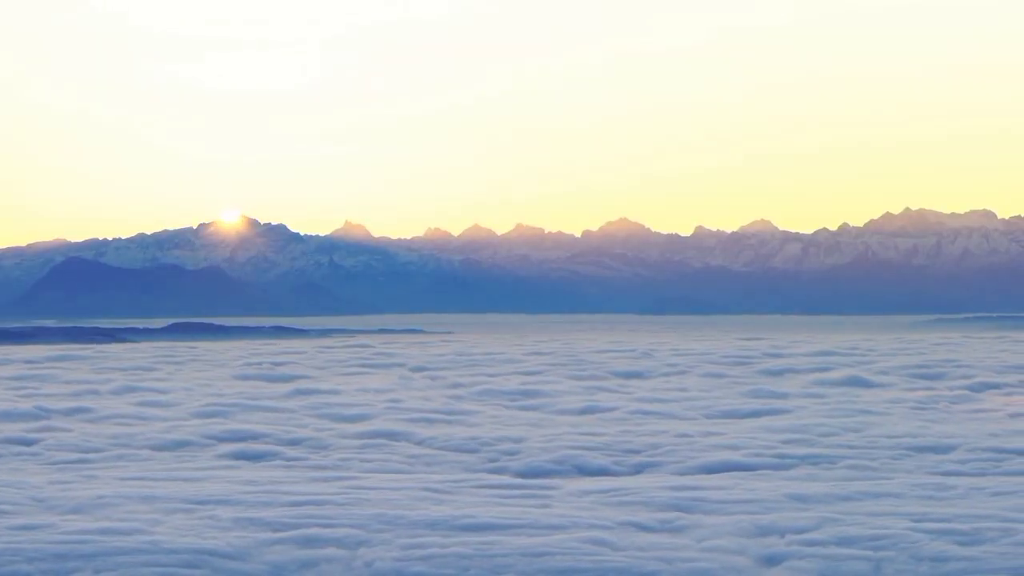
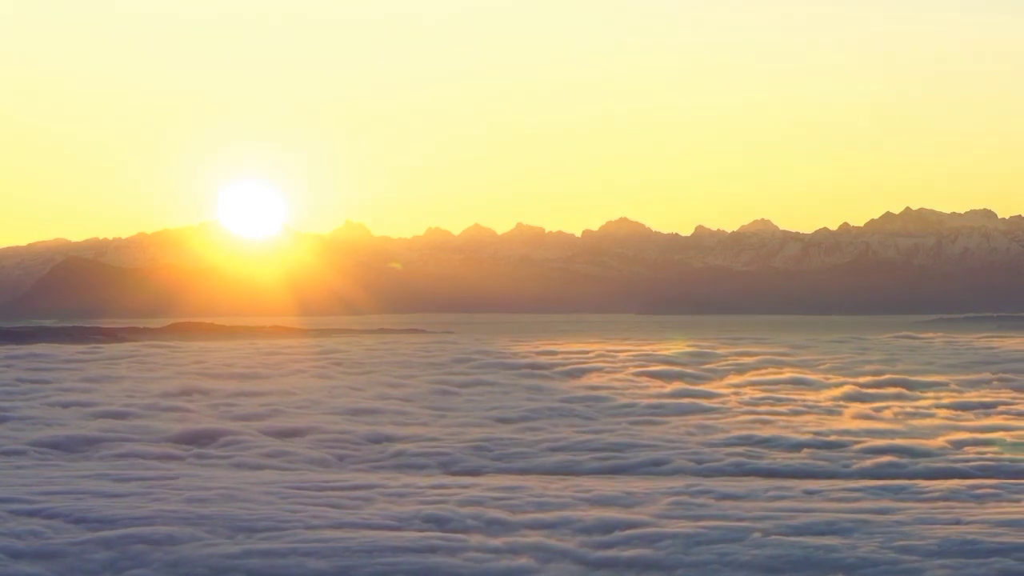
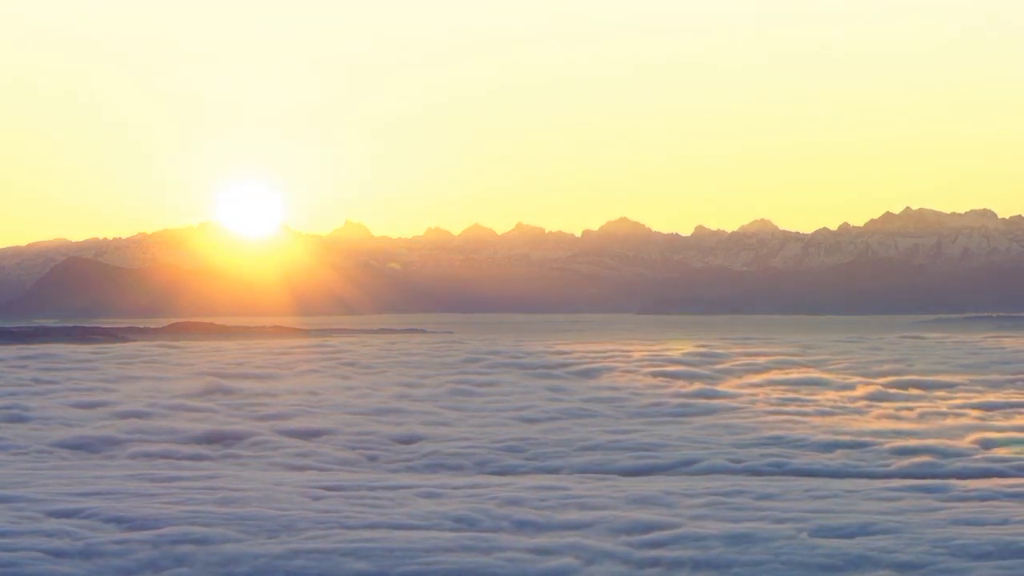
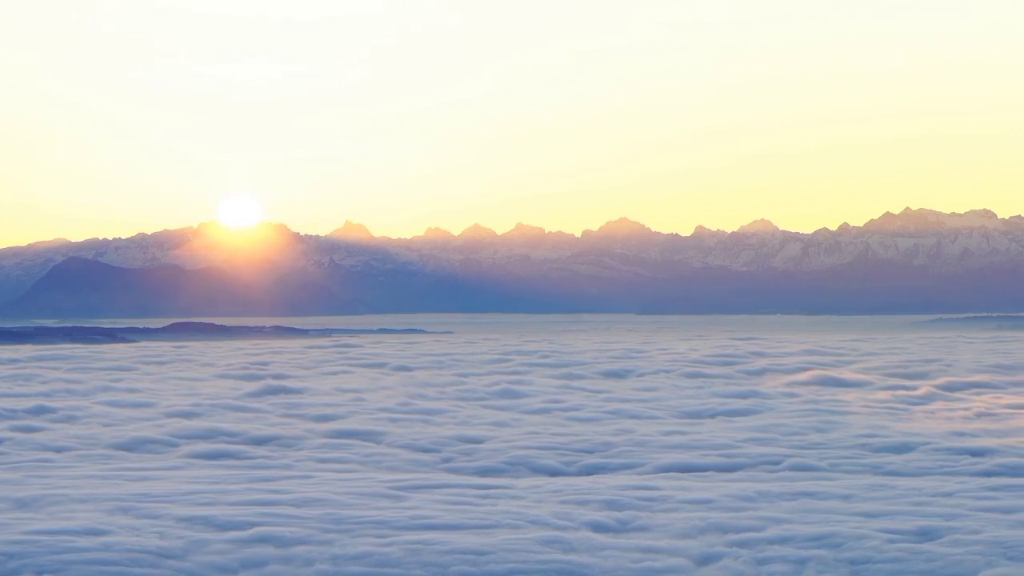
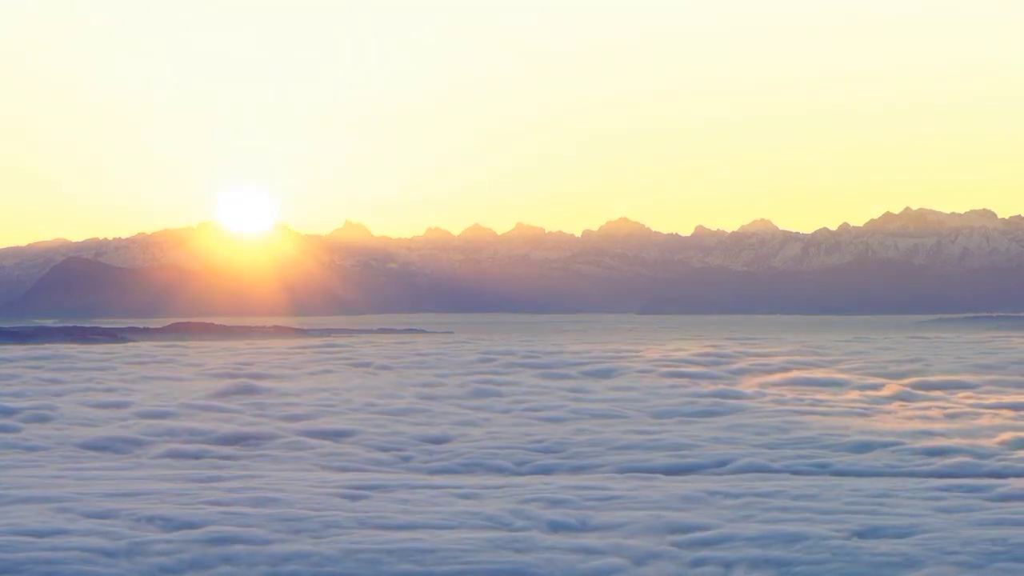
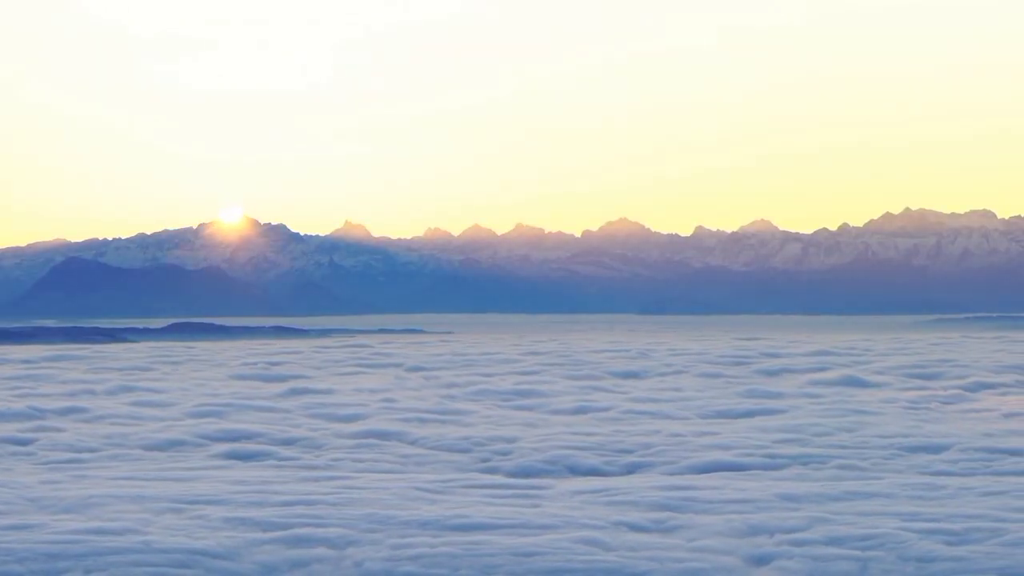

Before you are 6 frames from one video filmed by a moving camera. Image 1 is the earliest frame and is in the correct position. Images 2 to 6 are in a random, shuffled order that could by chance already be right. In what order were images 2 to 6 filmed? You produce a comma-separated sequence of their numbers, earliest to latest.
6, 4, 5, 3, 2
